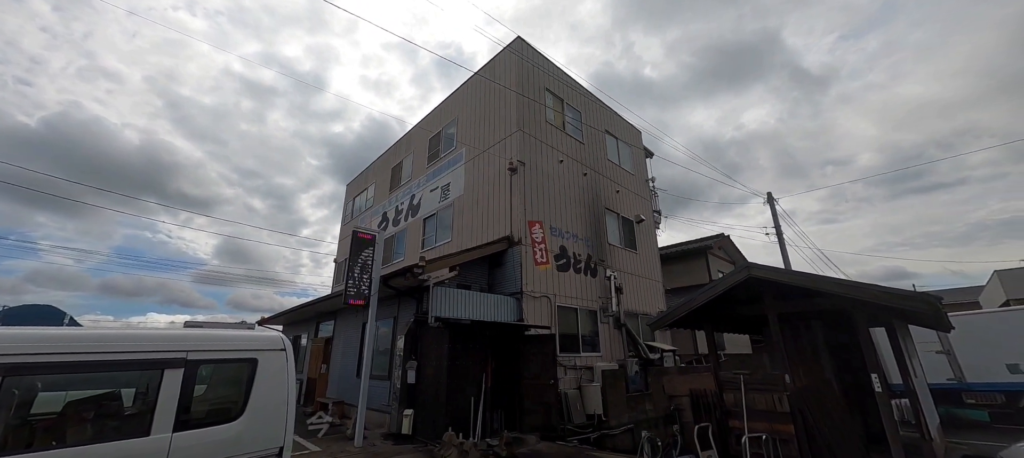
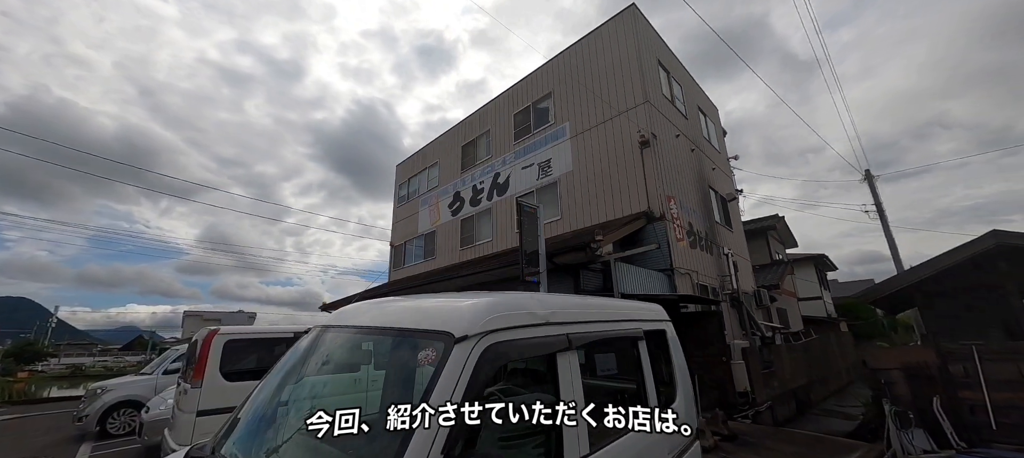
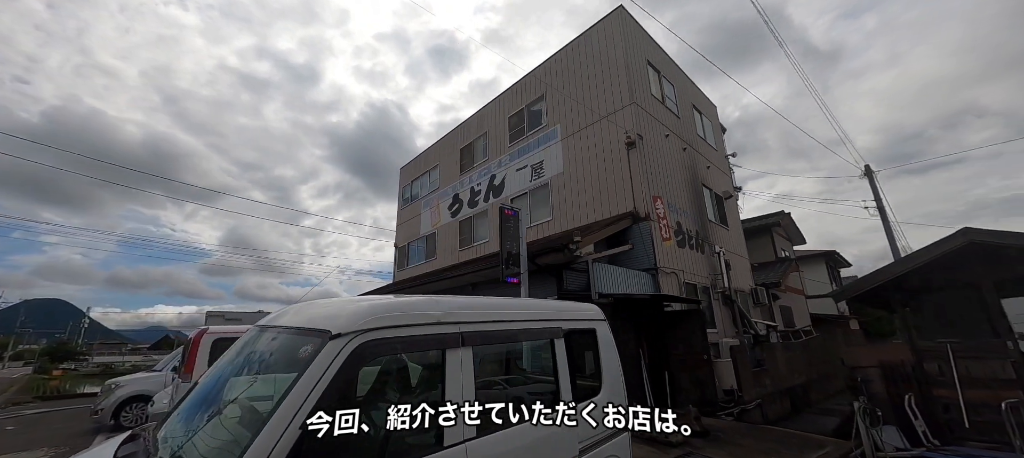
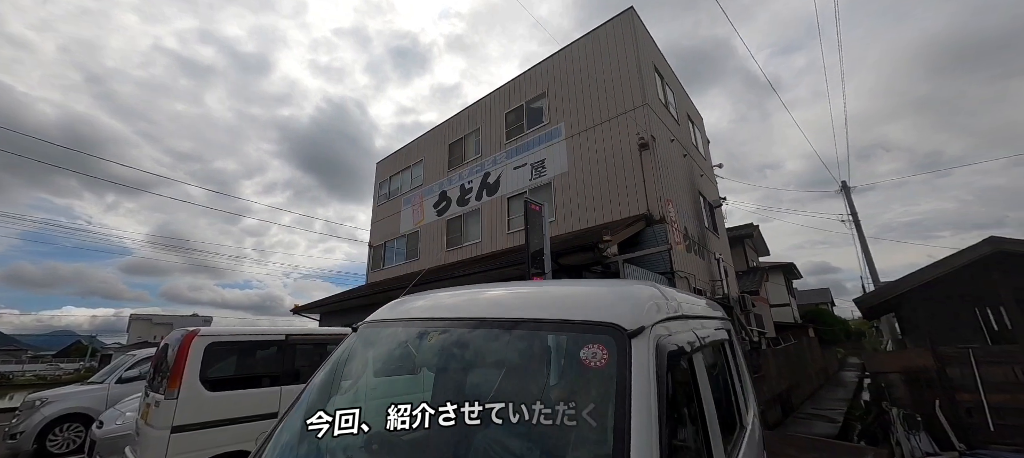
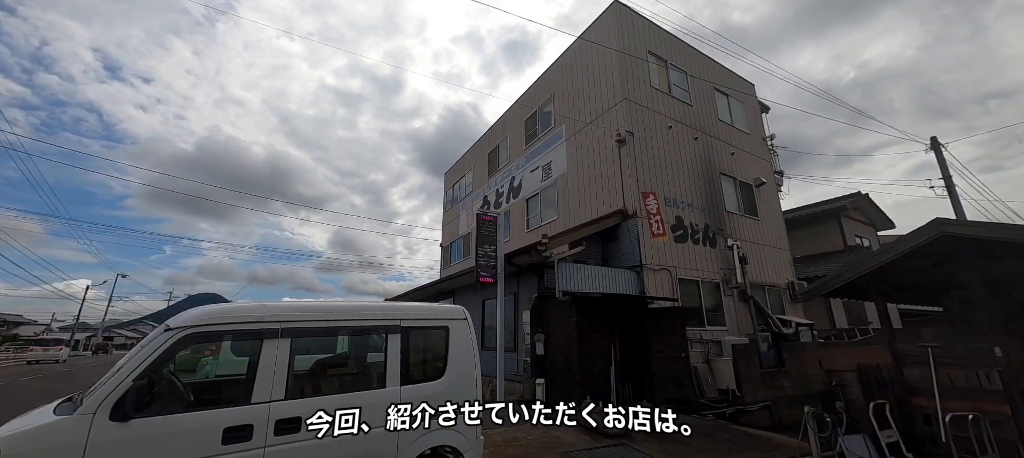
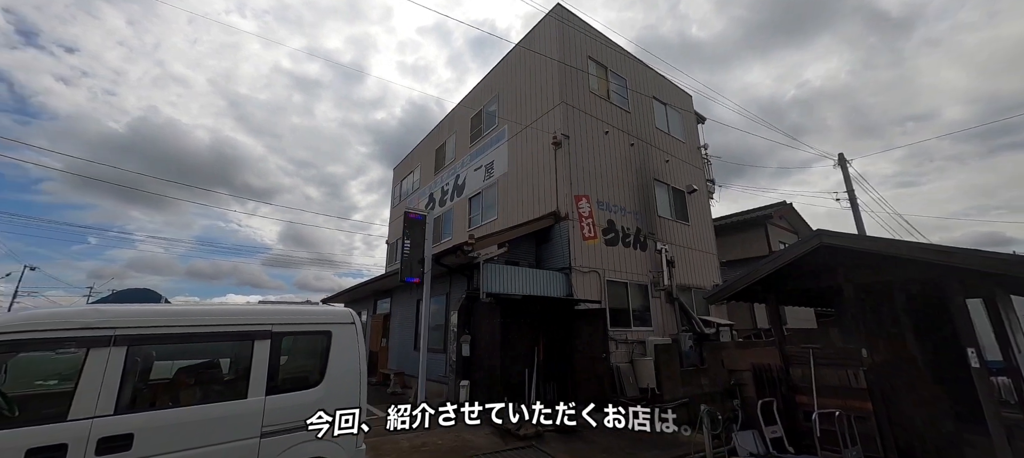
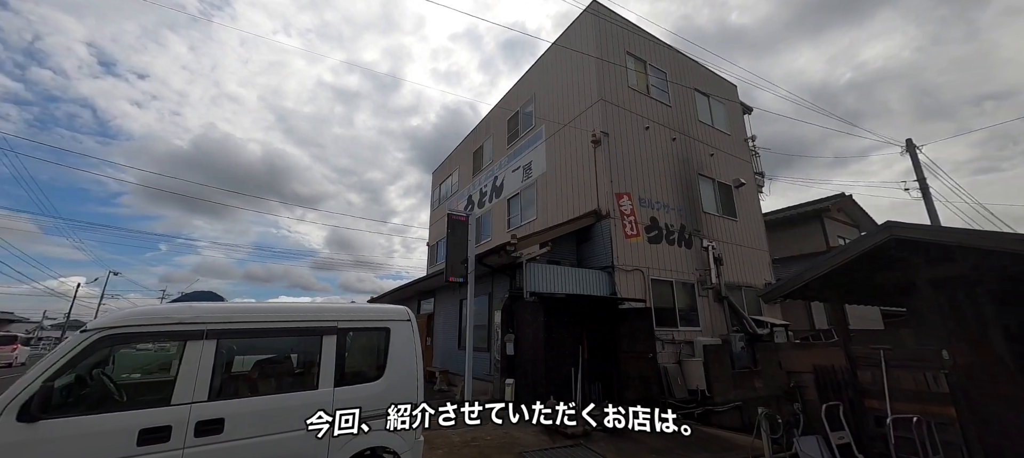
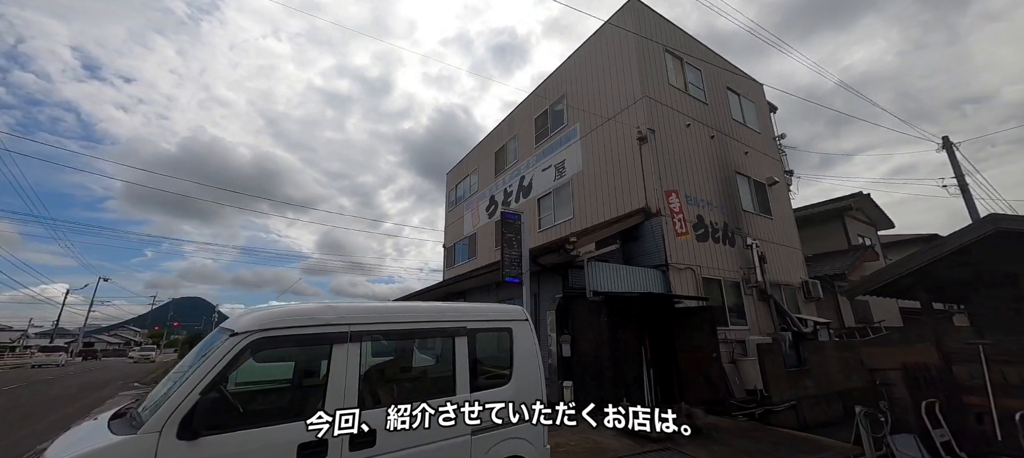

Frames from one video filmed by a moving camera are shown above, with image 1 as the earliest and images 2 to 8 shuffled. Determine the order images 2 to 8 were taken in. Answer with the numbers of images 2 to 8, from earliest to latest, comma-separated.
6, 7, 5, 8, 3, 2, 4
